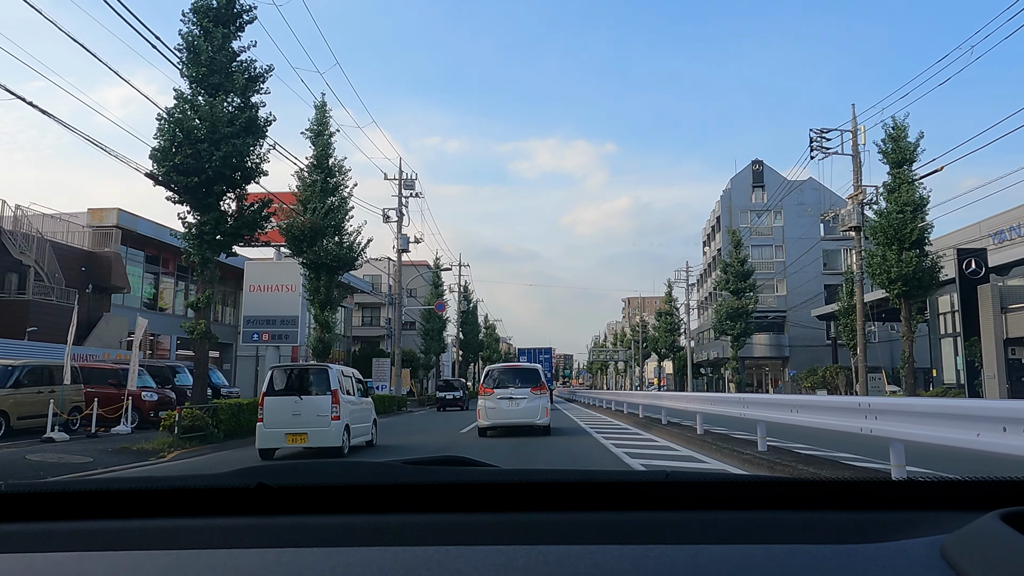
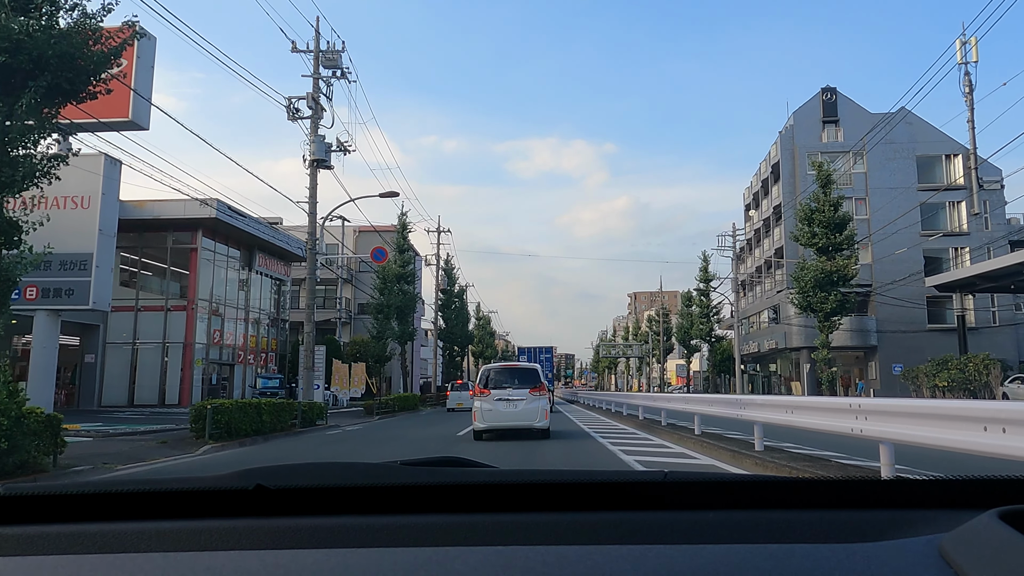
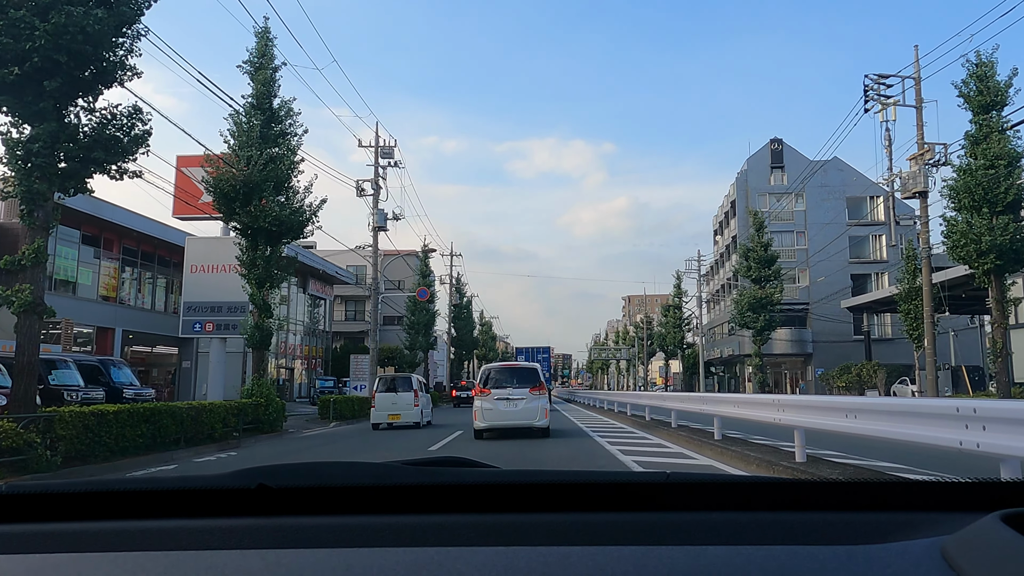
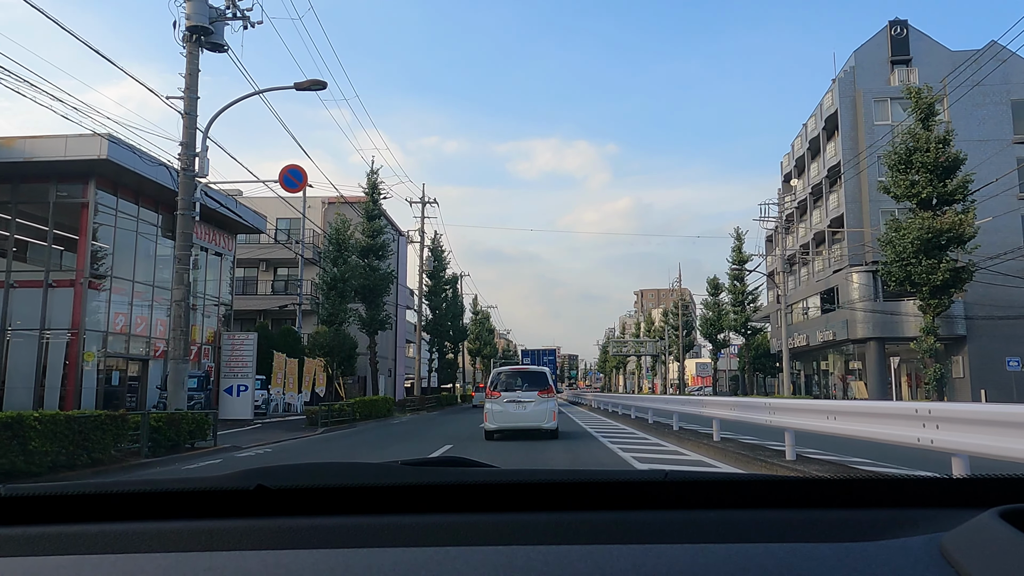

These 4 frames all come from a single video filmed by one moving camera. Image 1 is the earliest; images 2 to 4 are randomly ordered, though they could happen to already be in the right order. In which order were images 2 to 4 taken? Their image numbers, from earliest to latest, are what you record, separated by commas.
3, 2, 4
